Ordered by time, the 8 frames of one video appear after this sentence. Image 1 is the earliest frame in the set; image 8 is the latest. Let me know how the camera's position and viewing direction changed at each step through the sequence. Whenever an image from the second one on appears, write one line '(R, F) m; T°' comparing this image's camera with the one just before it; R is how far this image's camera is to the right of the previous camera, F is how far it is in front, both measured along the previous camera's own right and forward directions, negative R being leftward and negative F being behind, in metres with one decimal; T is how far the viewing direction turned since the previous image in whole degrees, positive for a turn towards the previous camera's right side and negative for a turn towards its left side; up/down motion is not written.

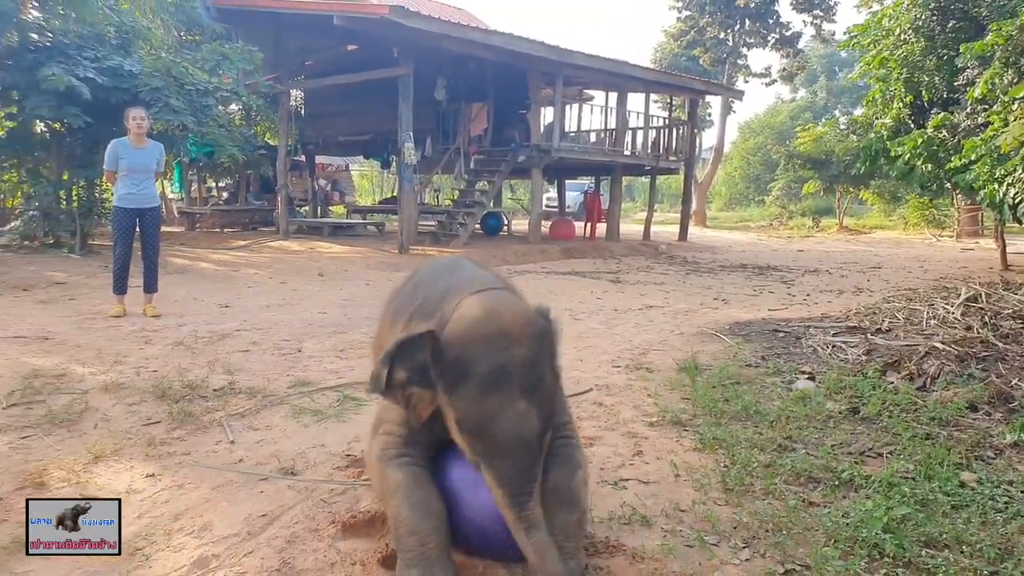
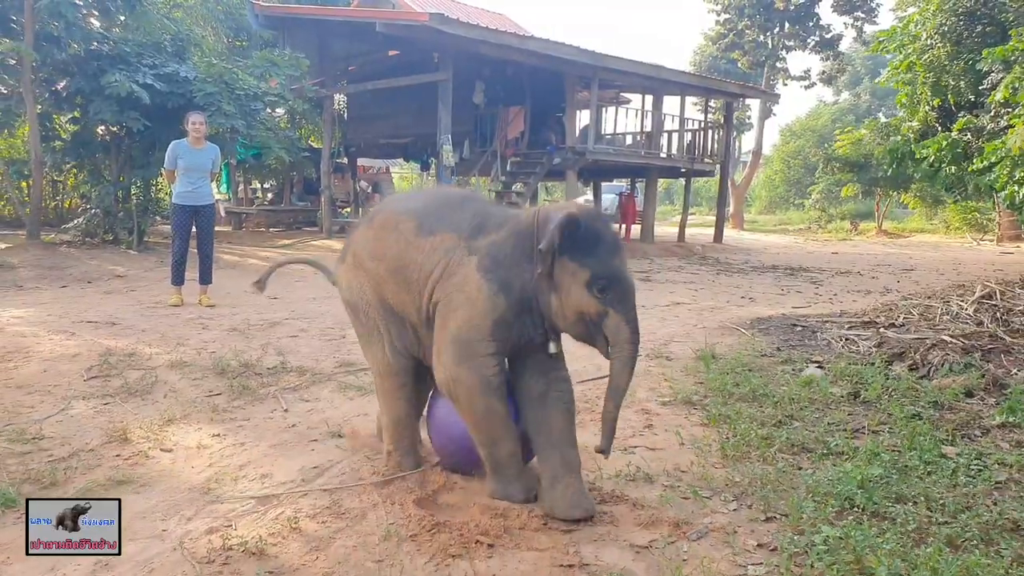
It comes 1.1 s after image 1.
(+0.1, -0.3) m; -3°
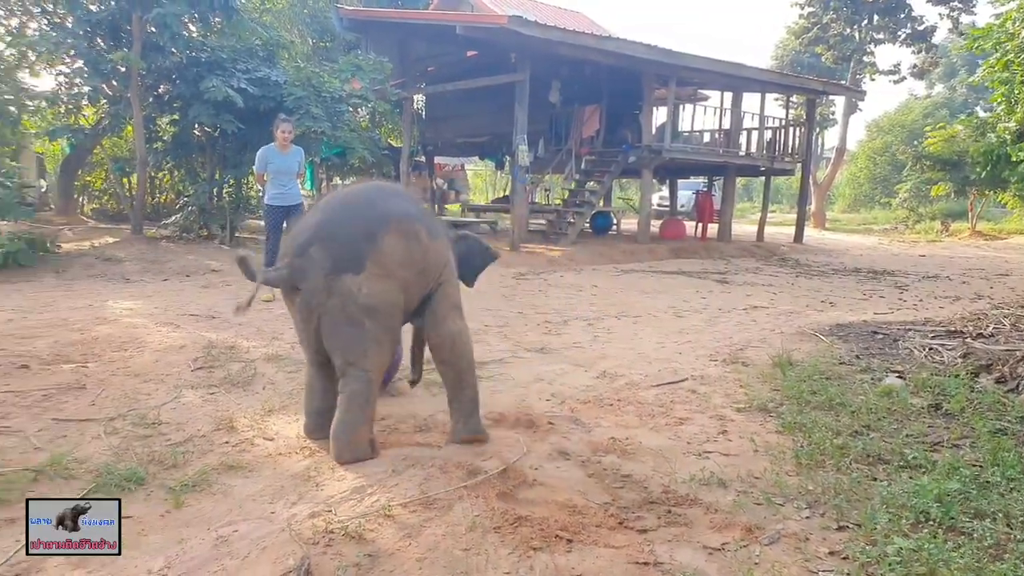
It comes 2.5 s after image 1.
(0.0, -0.1) m; -5°
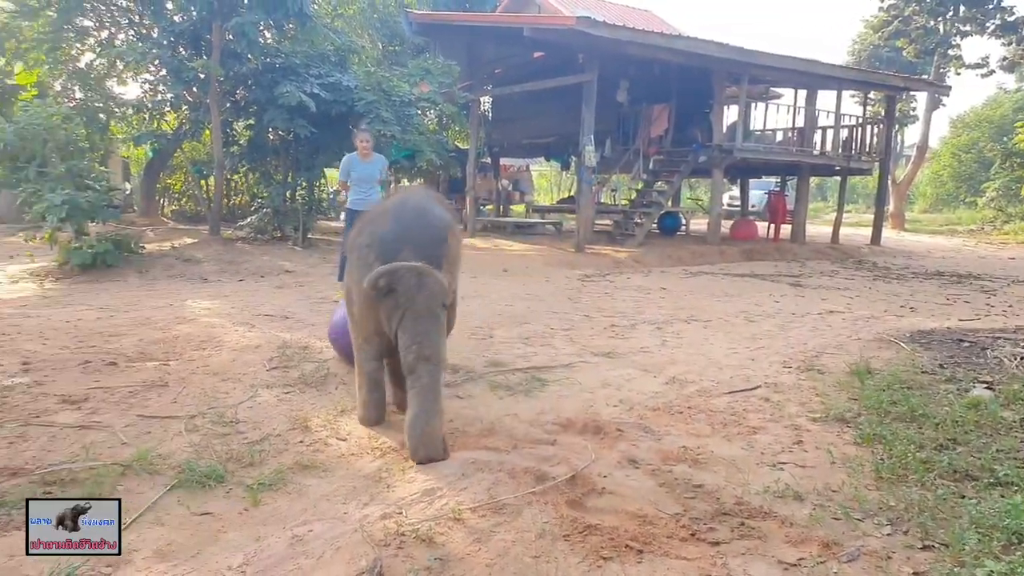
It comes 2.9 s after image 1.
(0.0, 0.0) m; -5°
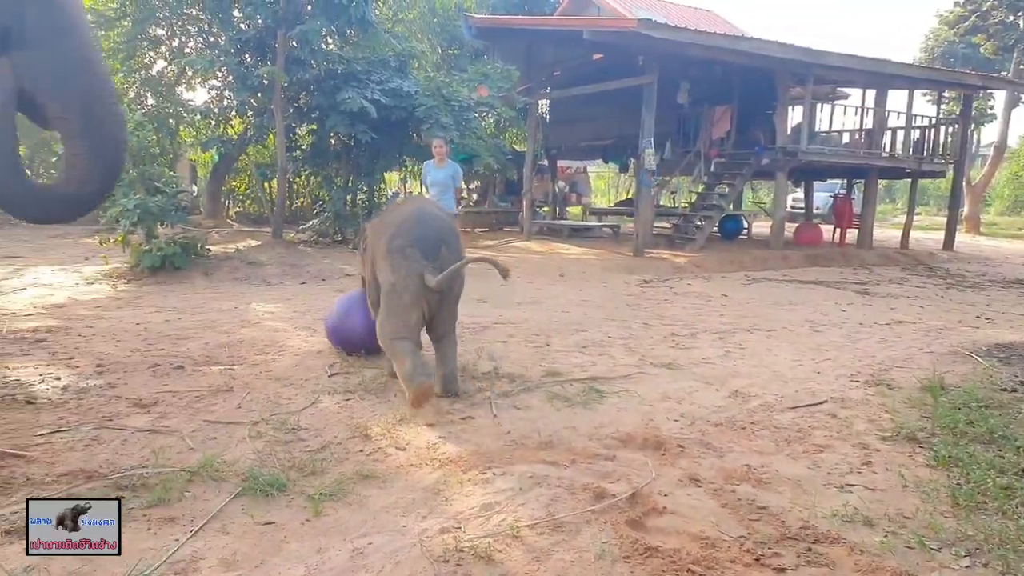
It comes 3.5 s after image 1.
(0.0, 0.0) m; -4°
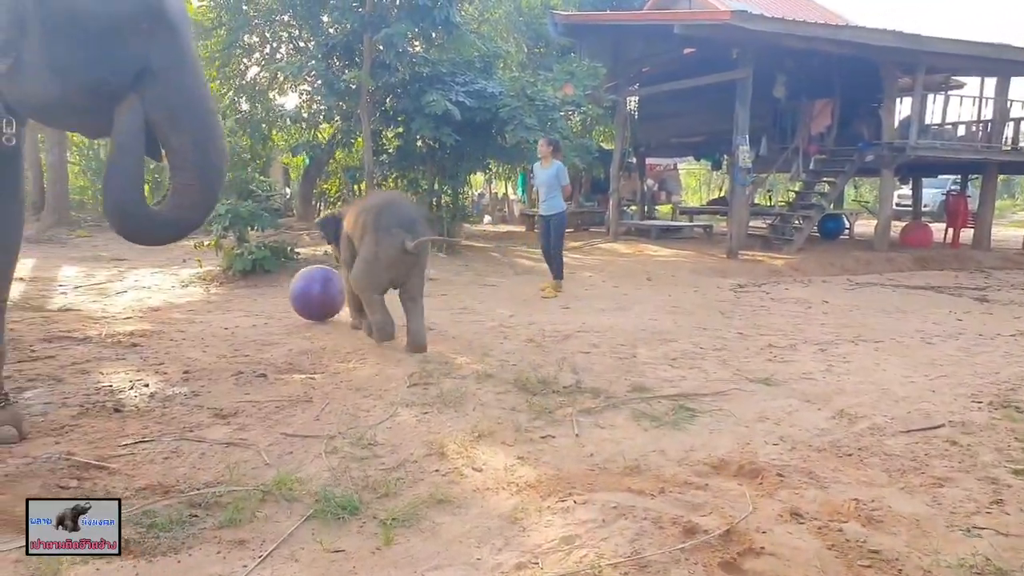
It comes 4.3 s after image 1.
(0.0, +0.2) m; -6°
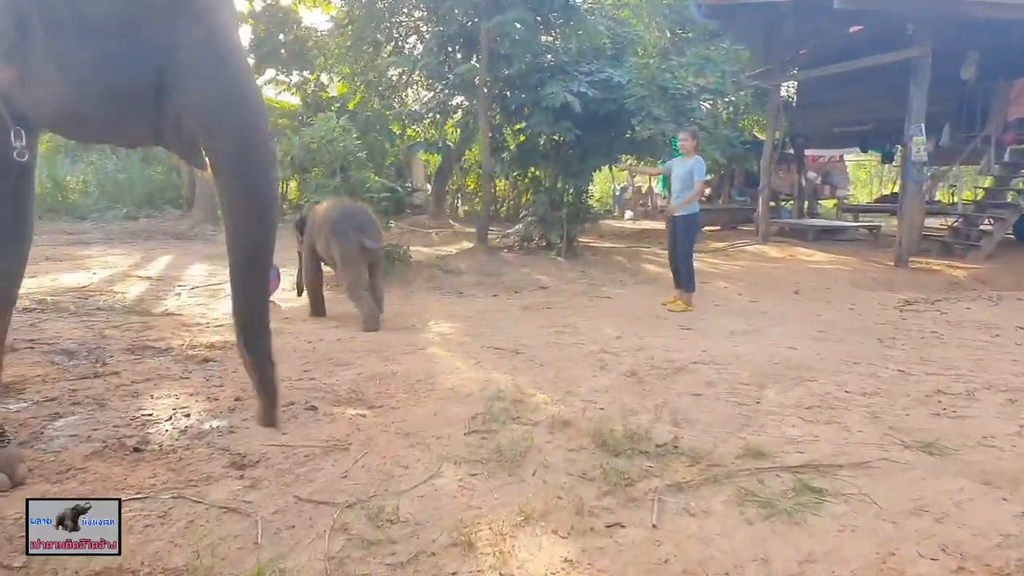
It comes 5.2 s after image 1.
(+0.3, +0.8) m; -11°
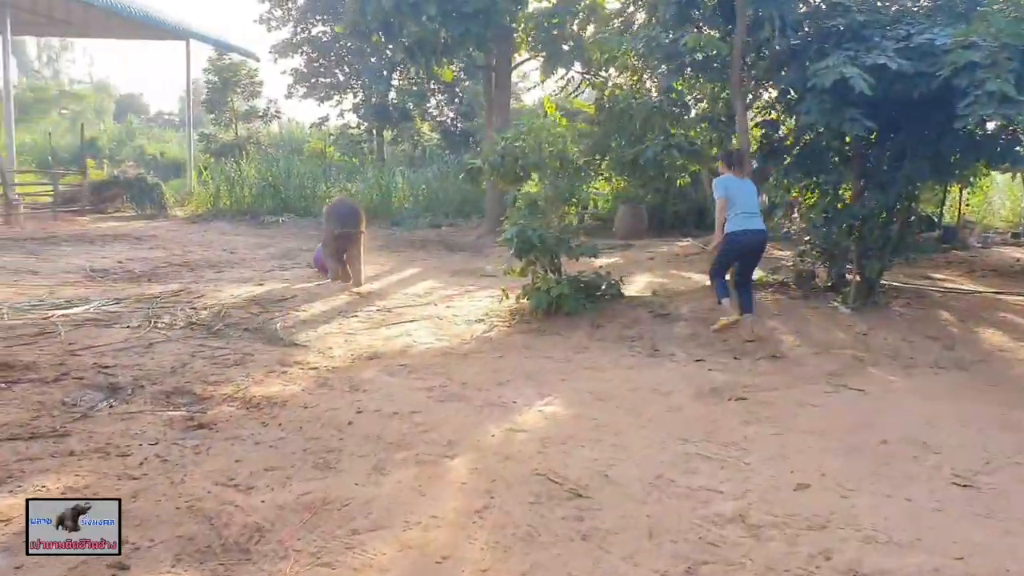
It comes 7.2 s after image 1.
(+1.2, +2.4) m; -28°
